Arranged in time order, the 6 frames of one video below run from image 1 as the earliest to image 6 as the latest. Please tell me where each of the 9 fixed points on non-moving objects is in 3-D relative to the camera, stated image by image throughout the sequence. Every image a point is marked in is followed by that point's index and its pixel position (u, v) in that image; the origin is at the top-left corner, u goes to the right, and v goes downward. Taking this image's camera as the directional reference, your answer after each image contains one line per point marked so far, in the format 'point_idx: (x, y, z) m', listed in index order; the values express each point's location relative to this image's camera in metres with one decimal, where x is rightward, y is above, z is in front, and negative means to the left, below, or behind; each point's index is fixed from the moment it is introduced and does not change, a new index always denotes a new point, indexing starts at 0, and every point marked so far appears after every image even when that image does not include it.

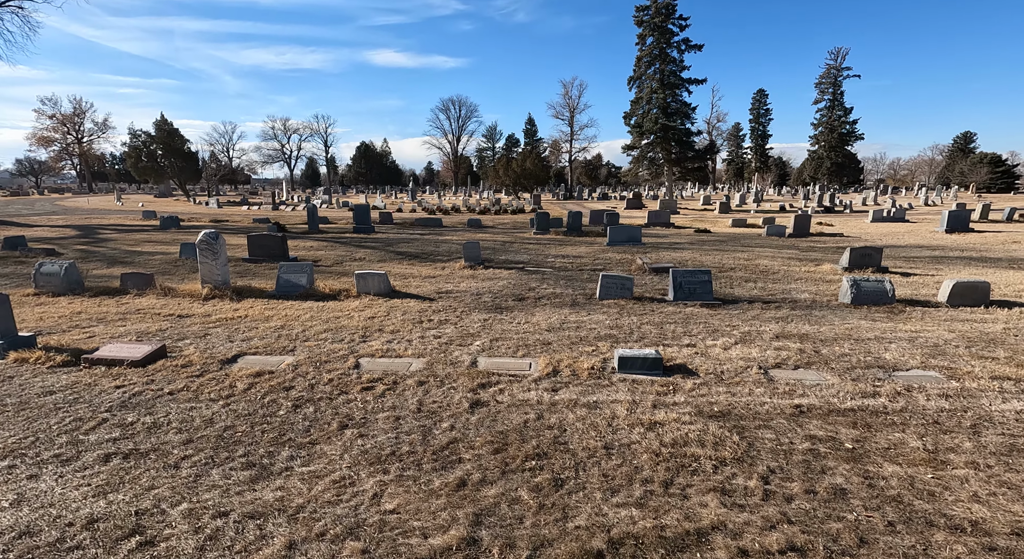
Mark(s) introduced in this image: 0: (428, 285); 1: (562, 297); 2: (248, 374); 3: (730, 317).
0: (-1.5, -0.1, +10.8) m
1: (+0.8, -0.3, +9.3) m
2: (-2.3, -0.8, +5.2) m
3: (+2.7, -0.5, +7.4) m
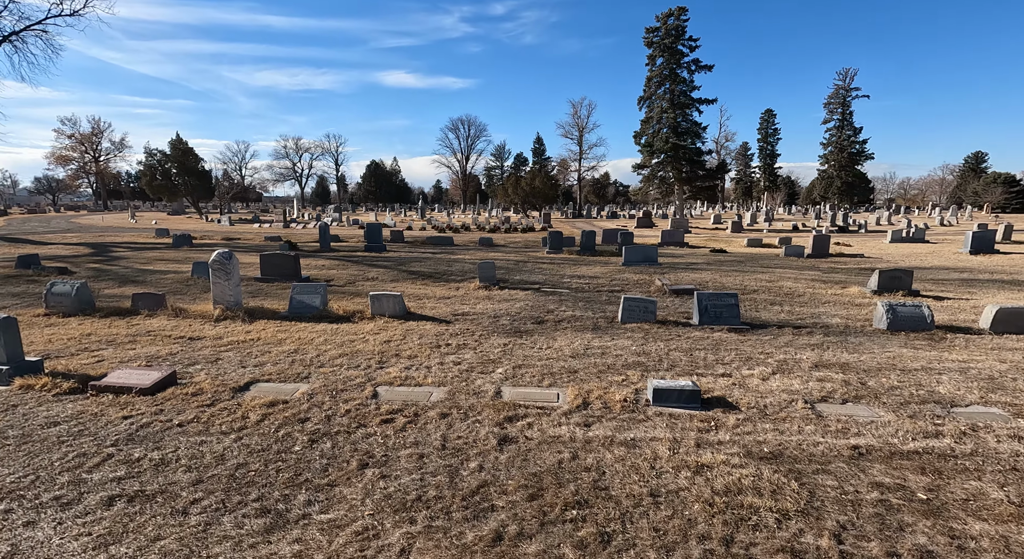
0: (-1.2, -0.5, +10.6) m
1: (+1.1, -0.6, +9.0) m
2: (-2.1, -1.0, +5.0) m
3: (+3.0, -0.8, +7.1) m
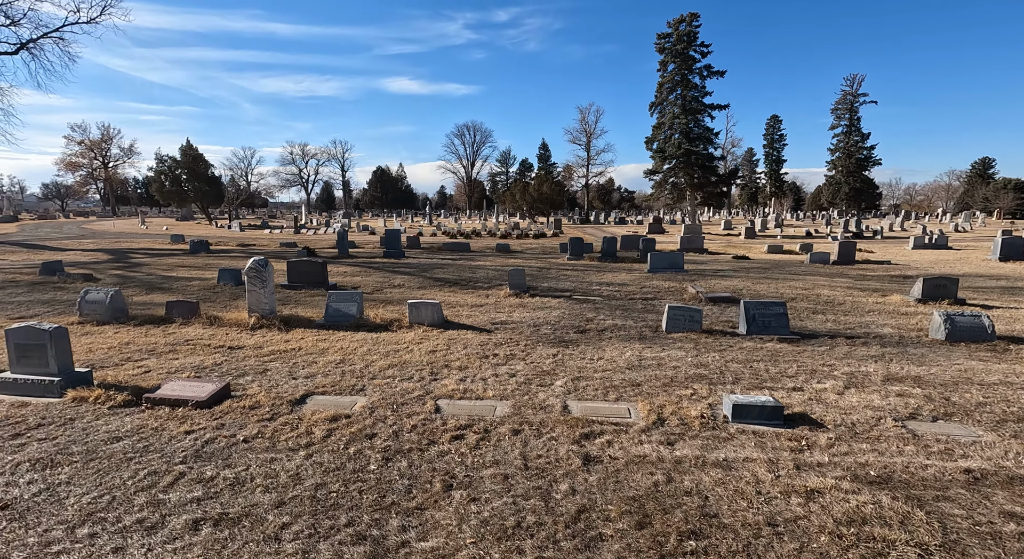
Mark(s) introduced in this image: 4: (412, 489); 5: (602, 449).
0: (-0.6, -0.6, +10.4) m
1: (+1.7, -0.7, +8.8) m
2: (-1.5, -1.1, +4.8) m
3: (+3.6, -0.9, +6.9) m
4: (-0.6, -1.2, +3.5) m
5: (+0.6, -1.1, +4.0) m
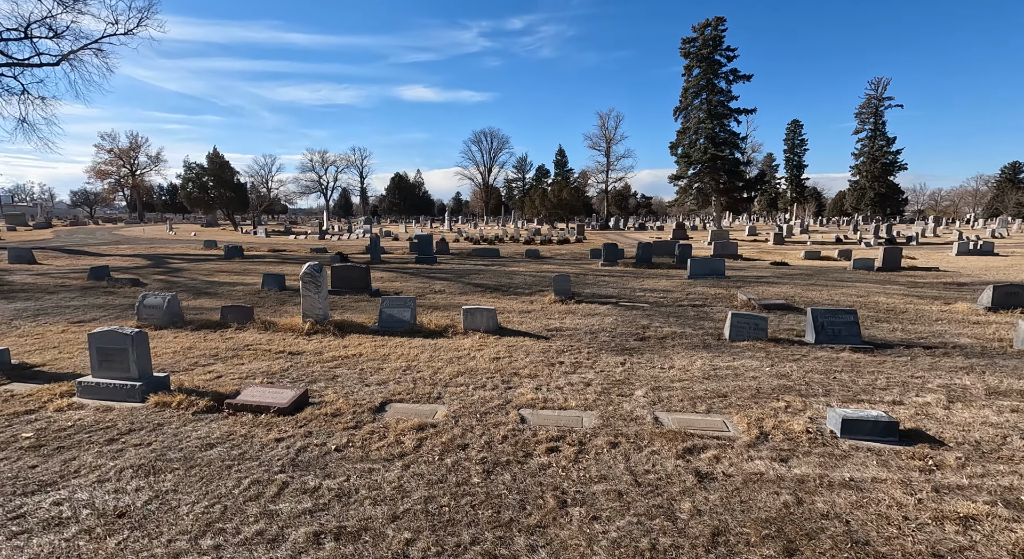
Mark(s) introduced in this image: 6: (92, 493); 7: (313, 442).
0: (+0.4, -0.7, +10.3) m
1: (+2.6, -0.8, +8.6) m
2: (-0.8, -1.2, +4.7) m
3: (+4.4, -1.0, +6.6) m
4: (+0.1, -1.3, +3.4) m
5: (+1.3, -1.2, +3.9) m
6: (-2.5, -1.3, +3.5) m
7: (-1.5, -1.2, +4.4) m
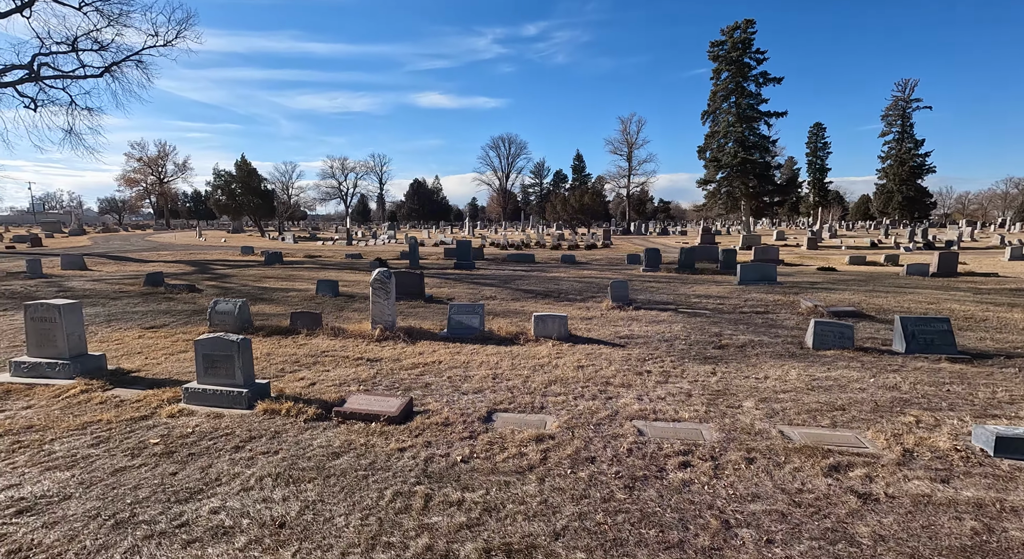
0: (+1.5, -0.8, +10.1) m
1: (+3.6, -0.9, +8.4) m
2: (+0.1, -1.2, +4.6) m
3: (+5.4, -1.0, +6.3) m
4: (+1.0, -1.3, +3.3) m
5: (+2.2, -1.3, +3.7) m
6: (-1.6, -1.3, +3.5) m
7: (-0.6, -1.3, +4.4) m
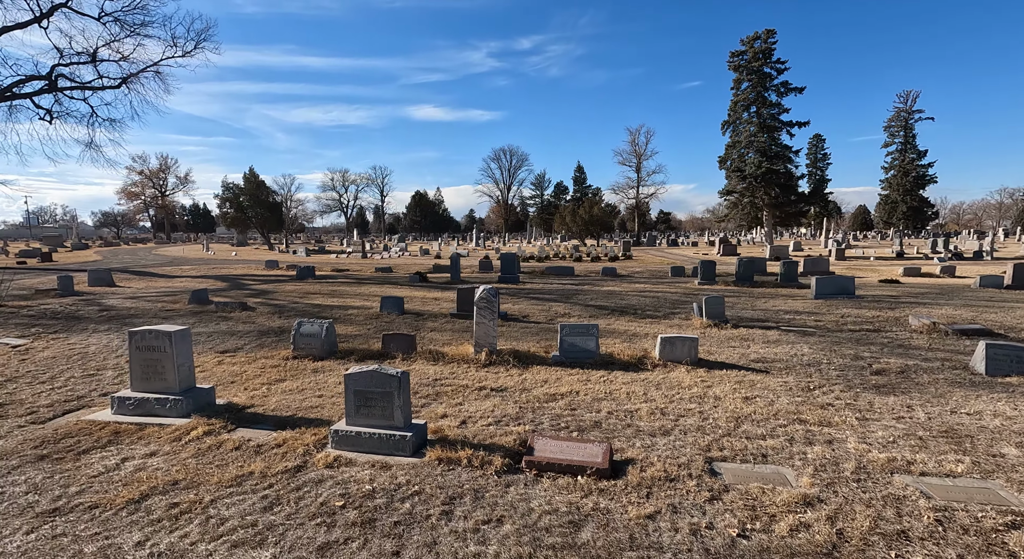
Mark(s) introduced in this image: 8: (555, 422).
0: (+3.2, -1.1, +9.3) m
1: (+5.3, -1.2, +7.5) m
2: (+1.8, -1.4, +3.8) m
3: (+7.0, -1.2, +5.4) m
4: (+2.6, -1.5, +2.4) m
5: (+3.8, -1.4, +2.8) m
6: (0.0, -1.5, +2.7) m
7: (+1.1, -1.4, +3.5) m
8: (+0.4, -1.3, +5.5) m
